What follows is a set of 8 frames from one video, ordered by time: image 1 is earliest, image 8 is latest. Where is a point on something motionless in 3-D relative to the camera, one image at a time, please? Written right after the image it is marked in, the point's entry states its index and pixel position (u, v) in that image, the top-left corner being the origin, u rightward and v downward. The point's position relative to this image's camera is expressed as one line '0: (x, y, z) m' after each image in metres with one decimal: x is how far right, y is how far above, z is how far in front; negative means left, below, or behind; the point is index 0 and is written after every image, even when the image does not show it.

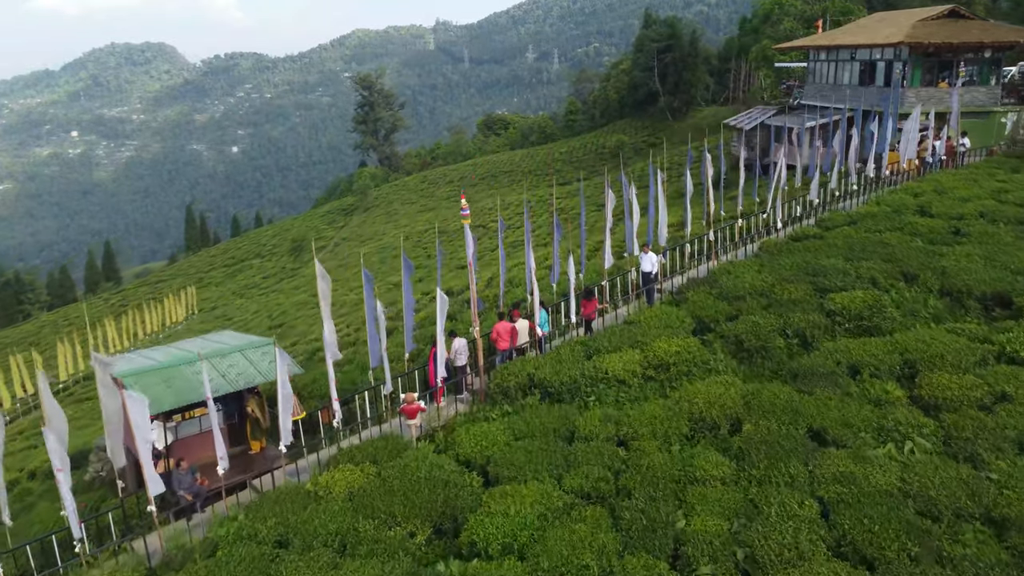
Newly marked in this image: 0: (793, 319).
0: (+3.6, -0.4, +10.8) m
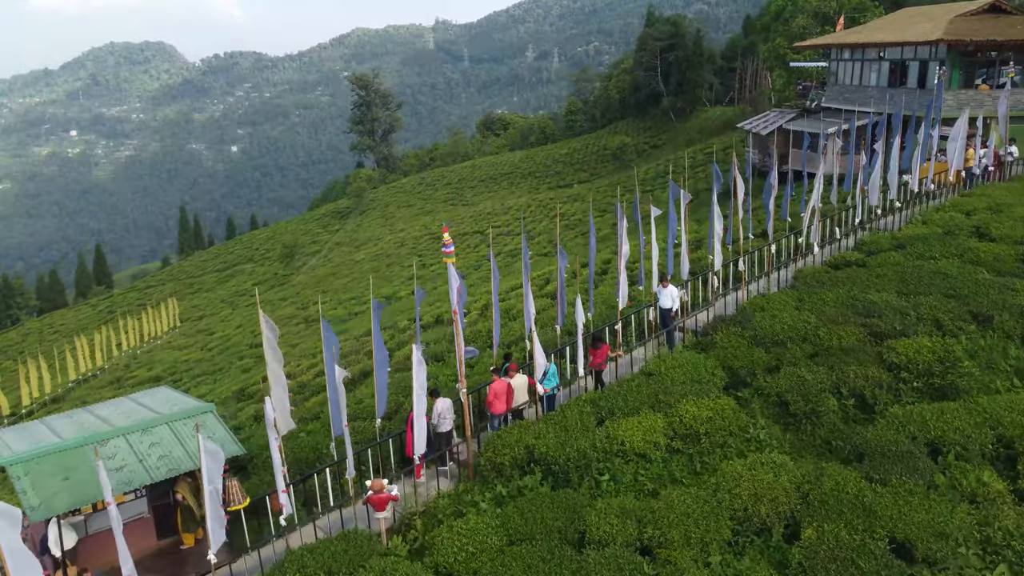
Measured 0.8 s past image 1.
0: (+3.5, -0.9, +8.9) m
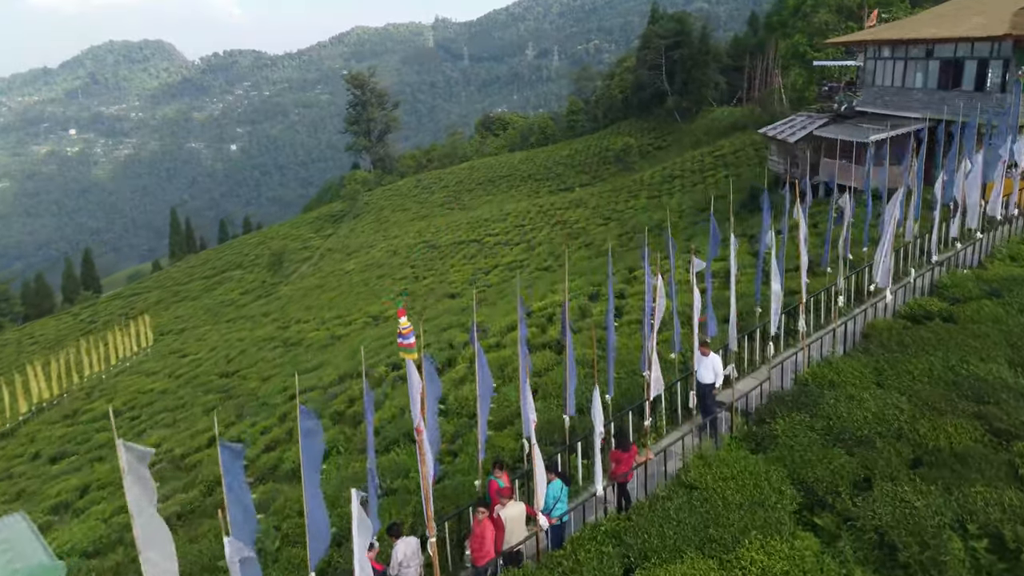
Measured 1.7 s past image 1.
0: (+3.4, -1.6, +6.3) m
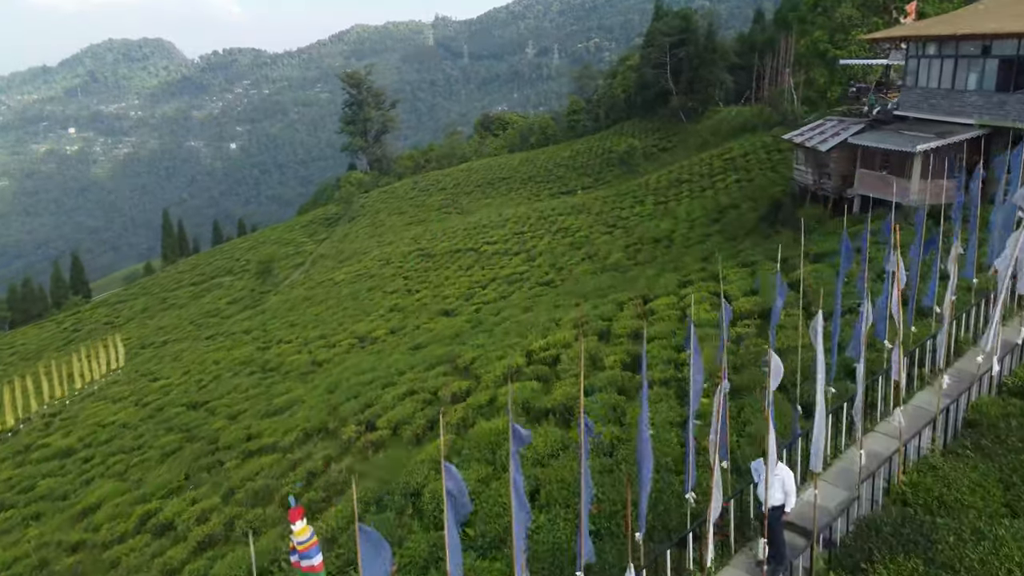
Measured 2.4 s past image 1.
0: (+3.4, -2.2, +4.0) m
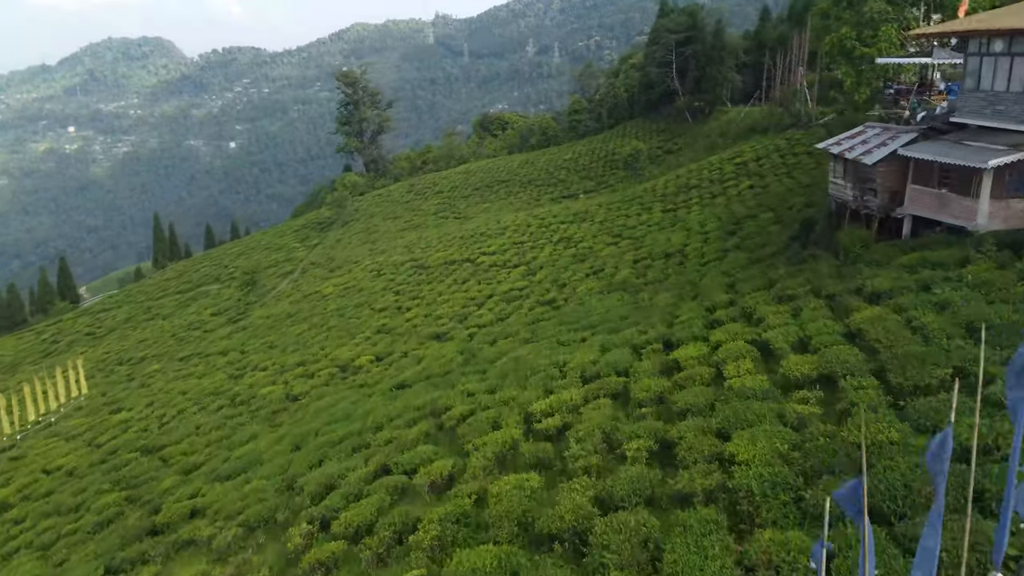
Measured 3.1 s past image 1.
0: (+3.3, -2.9, +1.5) m
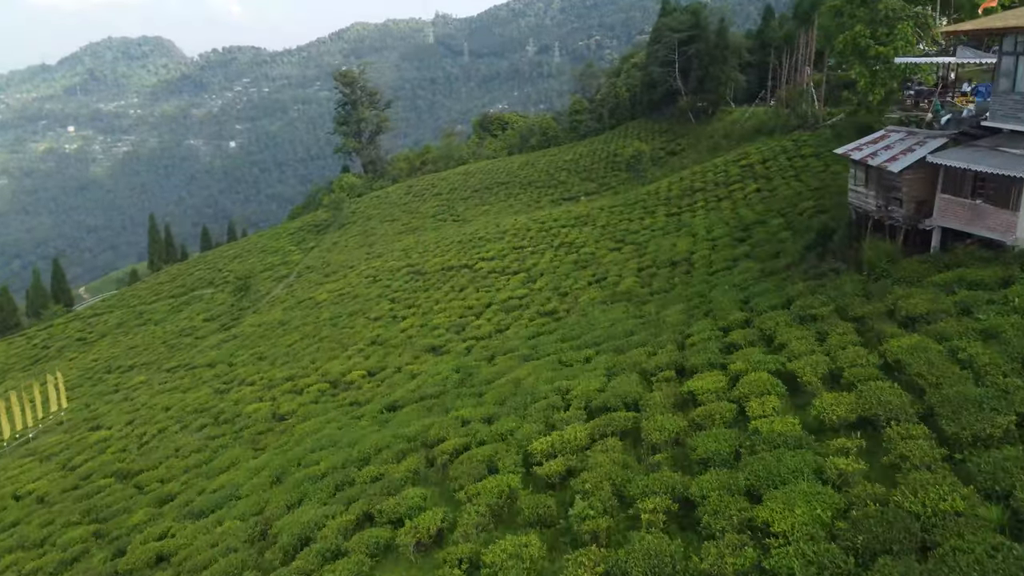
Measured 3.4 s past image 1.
0: (+3.3, -3.2, +0.3) m
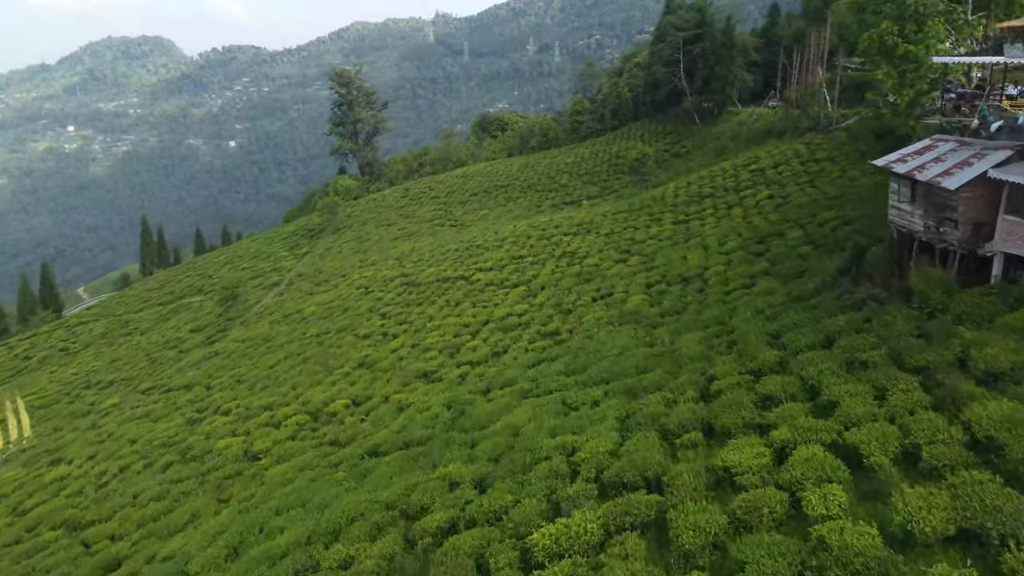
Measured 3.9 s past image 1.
0: (+3.2, -3.8, -1.7) m
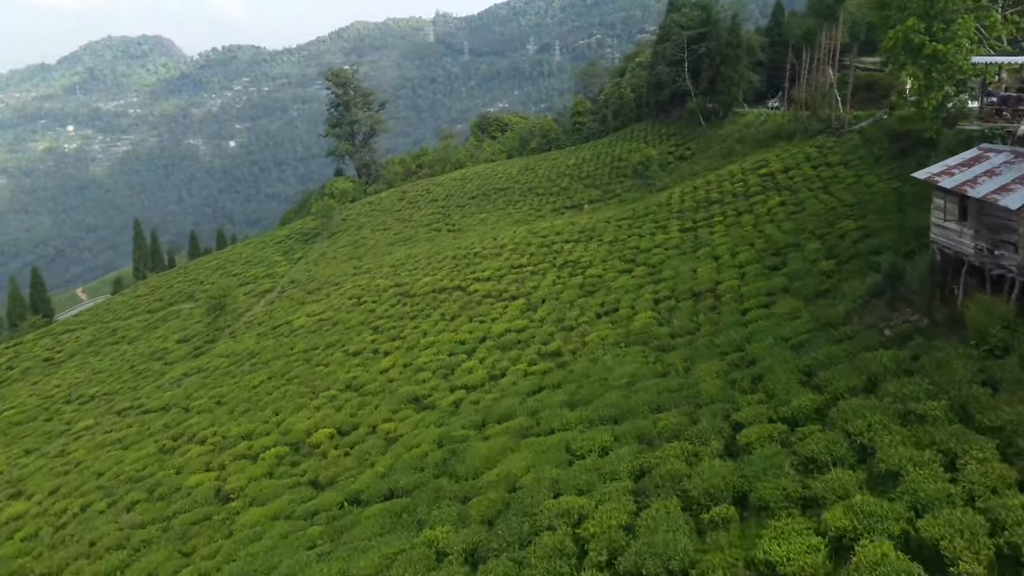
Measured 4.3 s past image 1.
0: (+3.2, -4.2, -3.4) m
